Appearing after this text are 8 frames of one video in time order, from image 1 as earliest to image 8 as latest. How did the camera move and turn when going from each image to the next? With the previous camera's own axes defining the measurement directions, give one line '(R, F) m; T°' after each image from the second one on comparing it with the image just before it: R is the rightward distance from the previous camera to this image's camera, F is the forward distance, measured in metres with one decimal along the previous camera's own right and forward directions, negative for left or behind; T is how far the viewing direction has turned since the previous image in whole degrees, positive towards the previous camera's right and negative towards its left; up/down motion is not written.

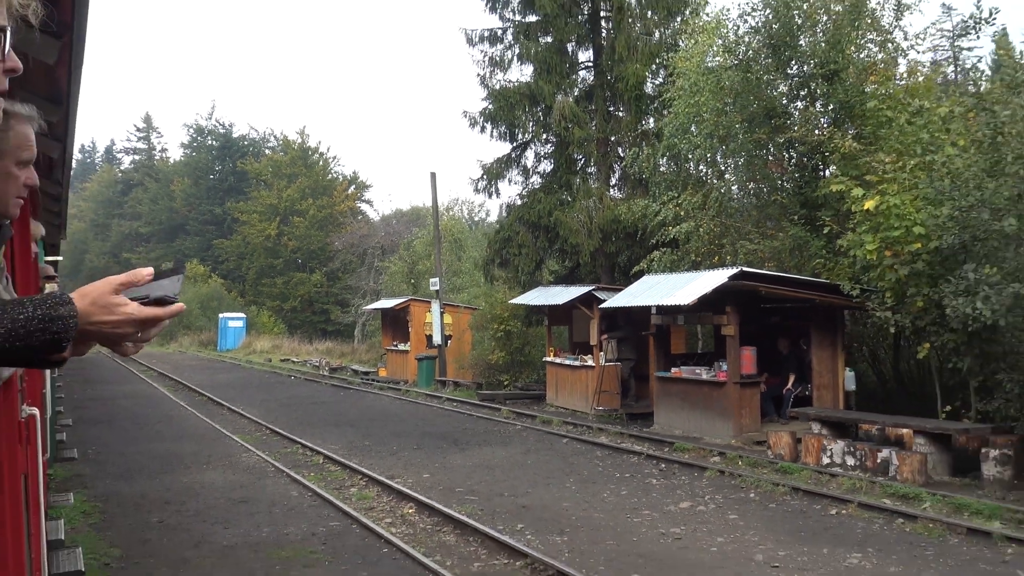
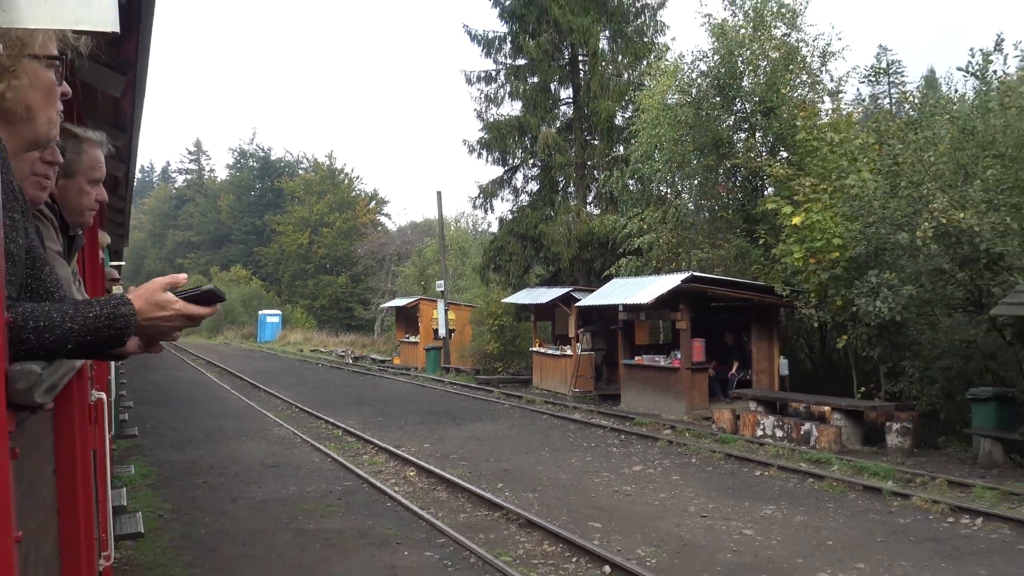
(+0.6, -1.9) m; -2°
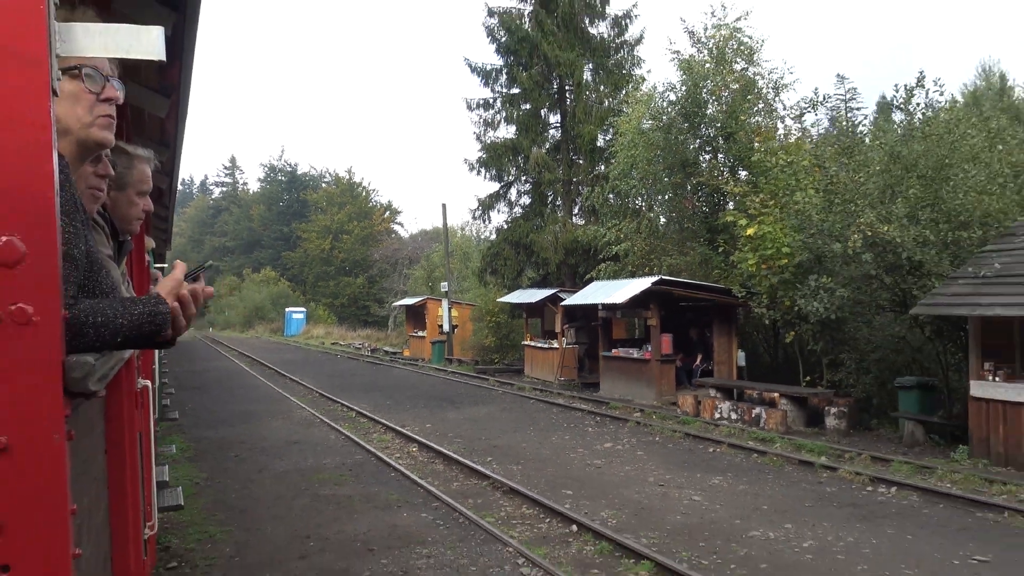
(+0.6, -1.6) m; -2°
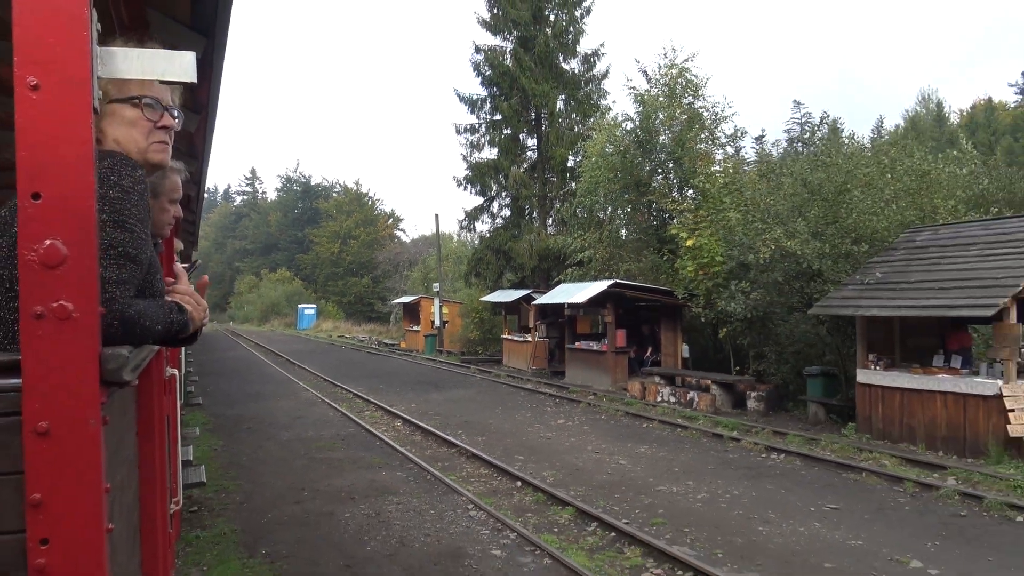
(+0.8, -2.2) m; -1°
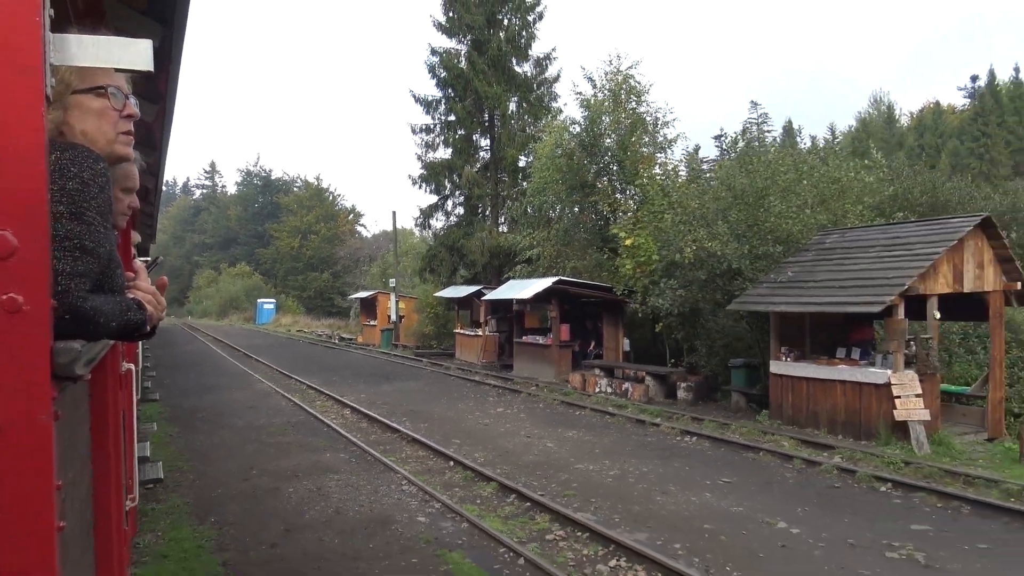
(+0.3, -0.9) m; +2°
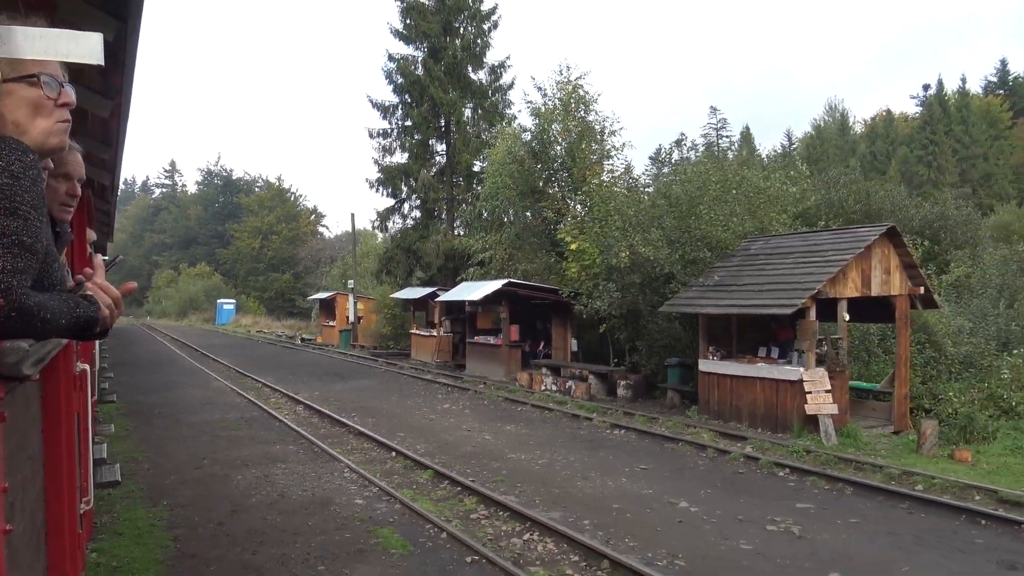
(+0.3, -0.8) m; +2°
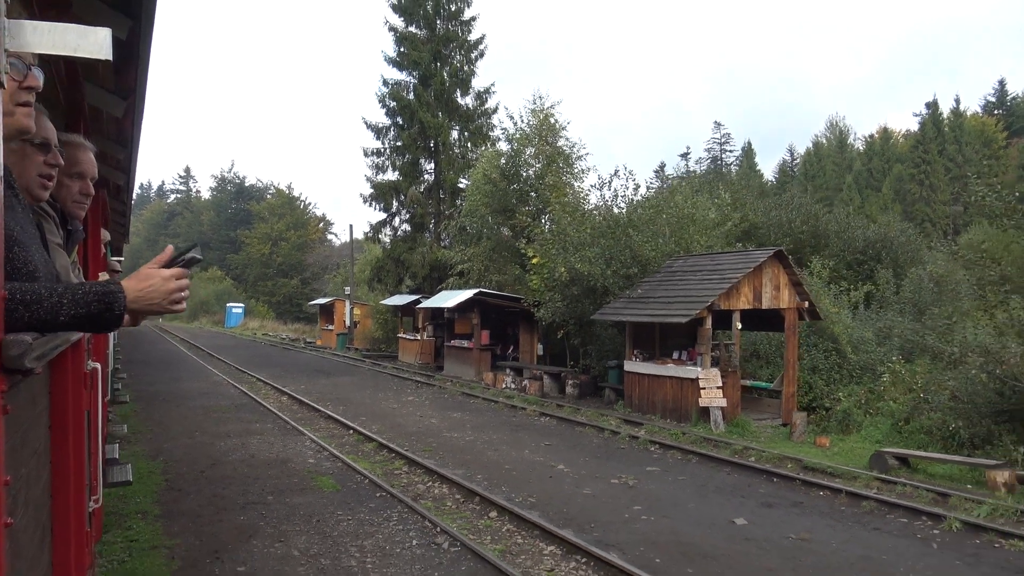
(+1.1, -2.4) m; -1°
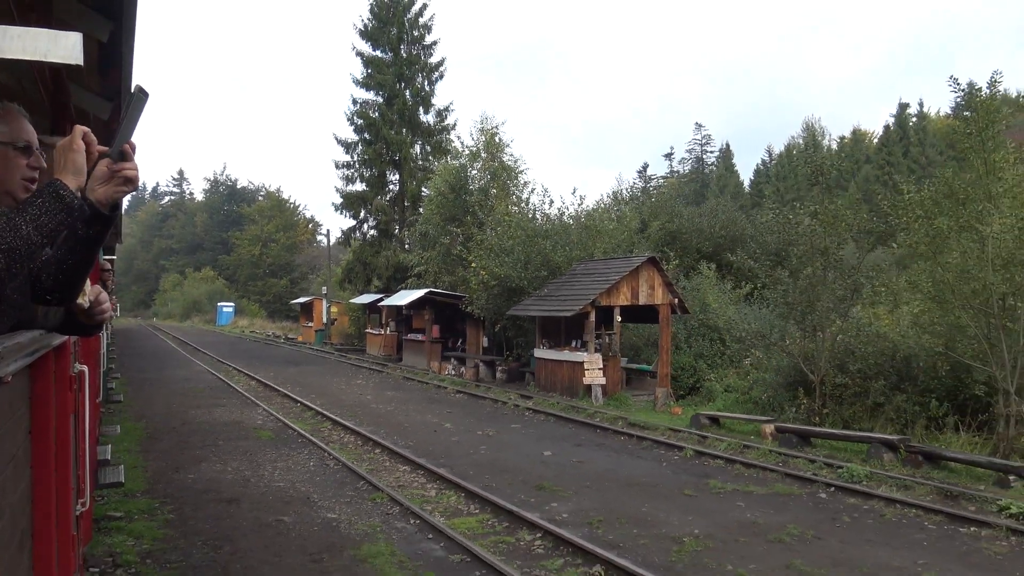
(+1.6, -3.4) m; 0°
